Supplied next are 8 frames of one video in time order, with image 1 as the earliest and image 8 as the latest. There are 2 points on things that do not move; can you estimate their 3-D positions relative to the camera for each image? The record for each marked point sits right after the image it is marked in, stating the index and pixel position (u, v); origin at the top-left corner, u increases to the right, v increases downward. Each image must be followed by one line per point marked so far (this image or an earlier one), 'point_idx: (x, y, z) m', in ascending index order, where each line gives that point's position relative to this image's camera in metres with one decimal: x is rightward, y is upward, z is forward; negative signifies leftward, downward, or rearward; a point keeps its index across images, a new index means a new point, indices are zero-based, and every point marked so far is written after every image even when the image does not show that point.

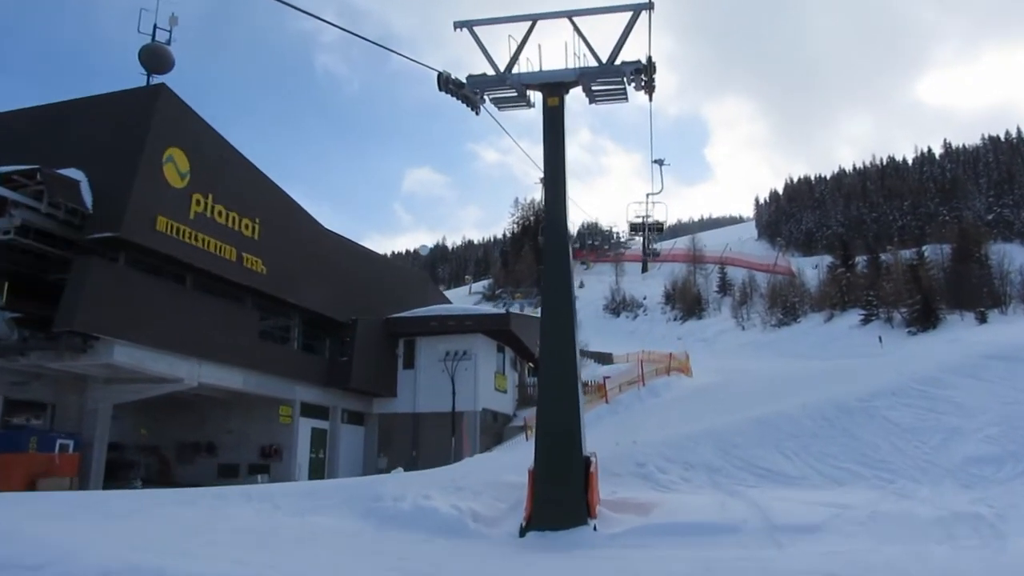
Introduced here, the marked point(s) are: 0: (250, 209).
0: (-5.7, +1.7, +19.5) m
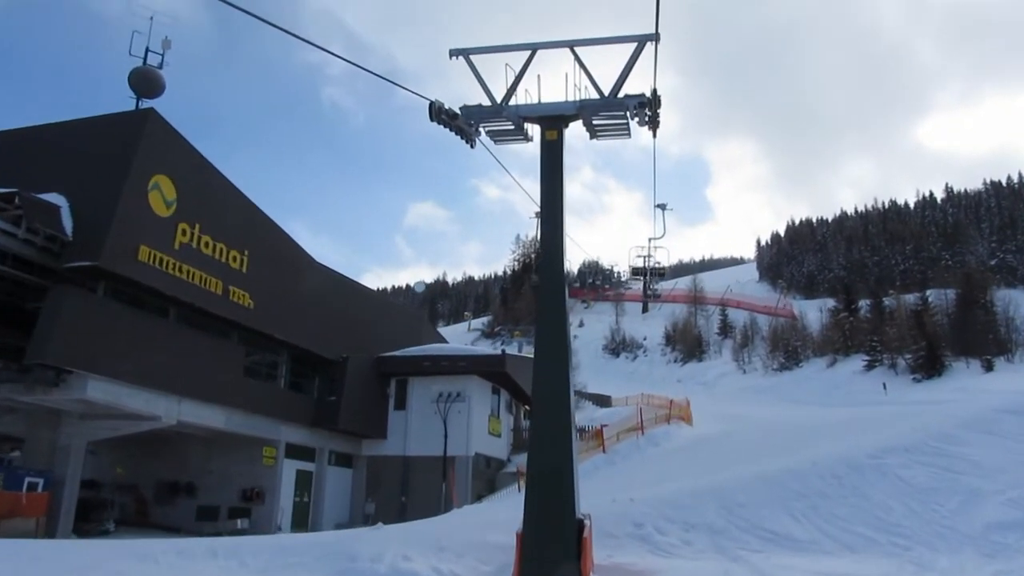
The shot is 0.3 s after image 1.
0: (-5.8, +1.0, +18.8) m
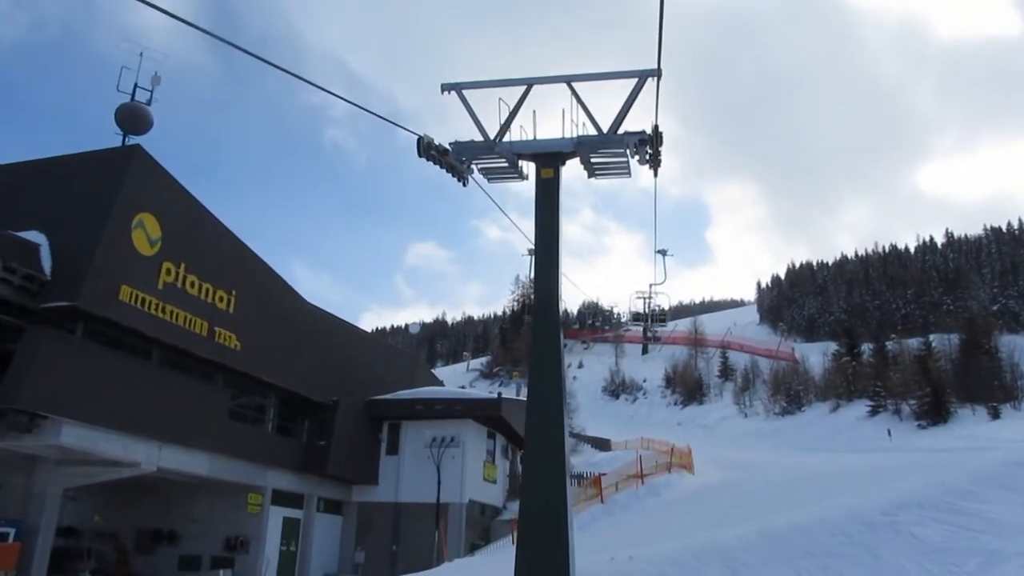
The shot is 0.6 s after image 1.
0: (-5.9, +0.1, +18.2) m
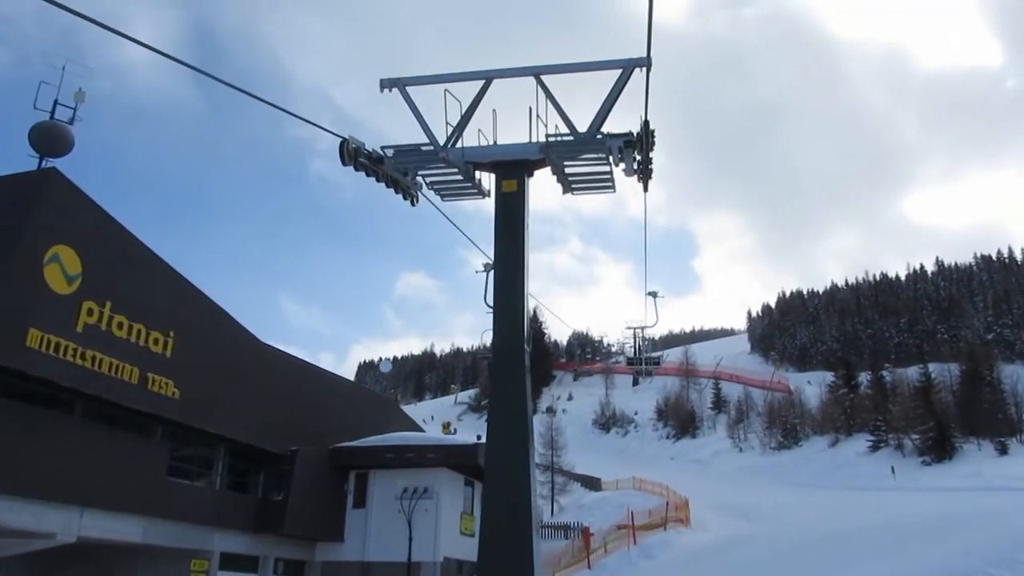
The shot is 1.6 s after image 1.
0: (-6.3, -0.6, +16.2) m
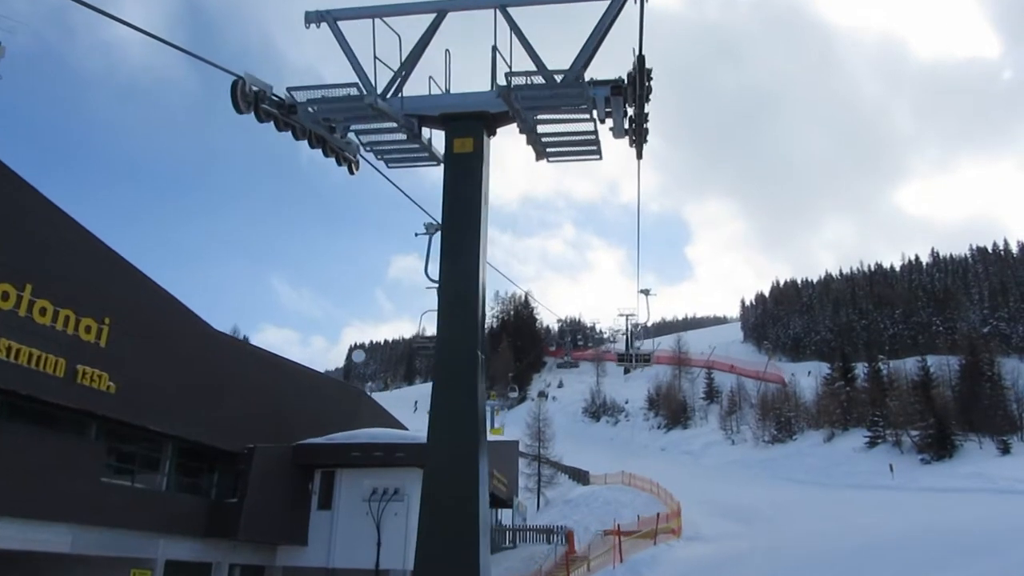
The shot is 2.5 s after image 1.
0: (-6.7, -0.3, +14.4) m
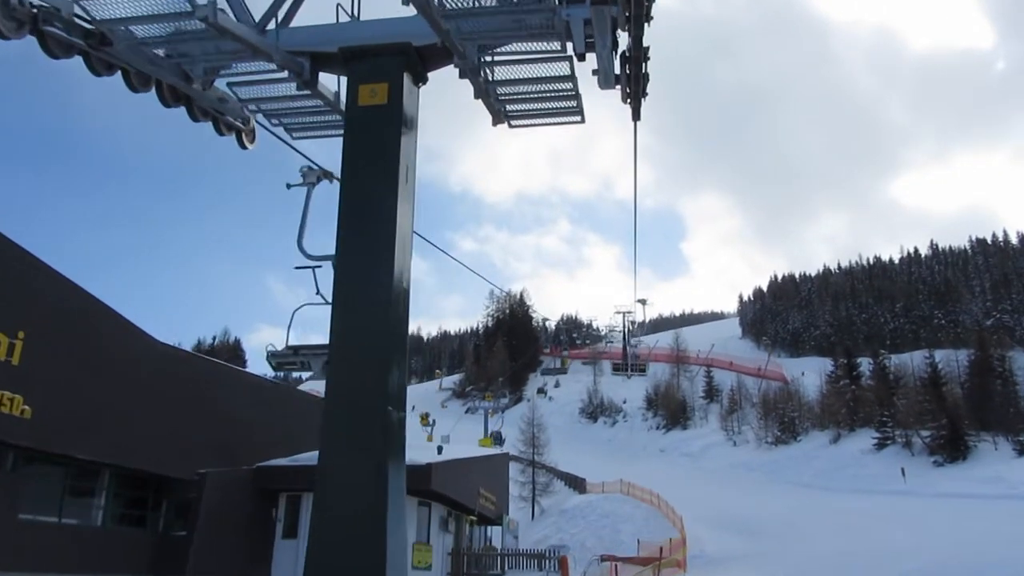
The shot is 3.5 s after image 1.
0: (-7.0, -0.4, +12.4) m
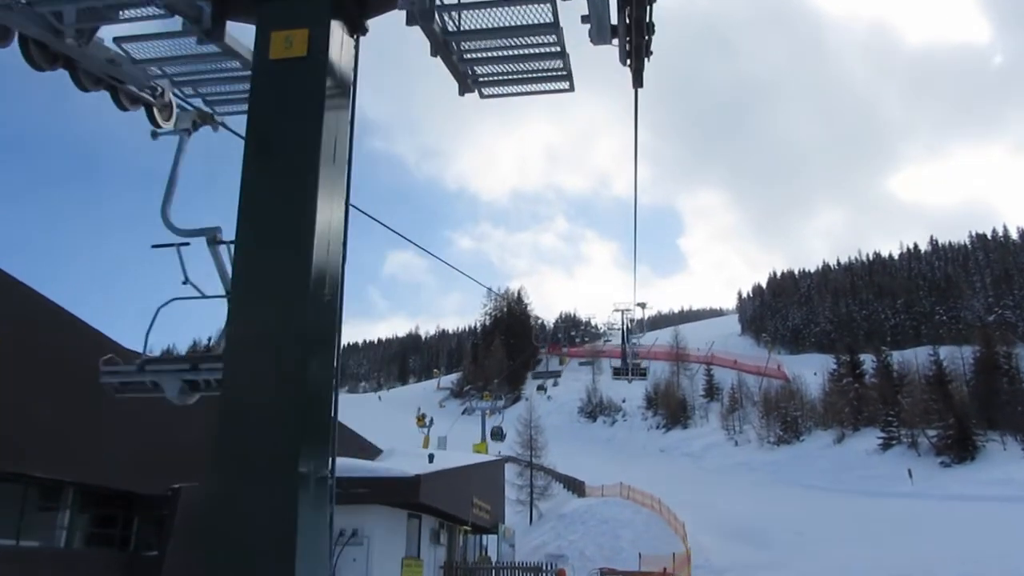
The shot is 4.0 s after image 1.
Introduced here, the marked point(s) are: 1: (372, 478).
0: (-7.2, -0.5, +11.4) m
1: (-2.5, -3.5, +16.4) m
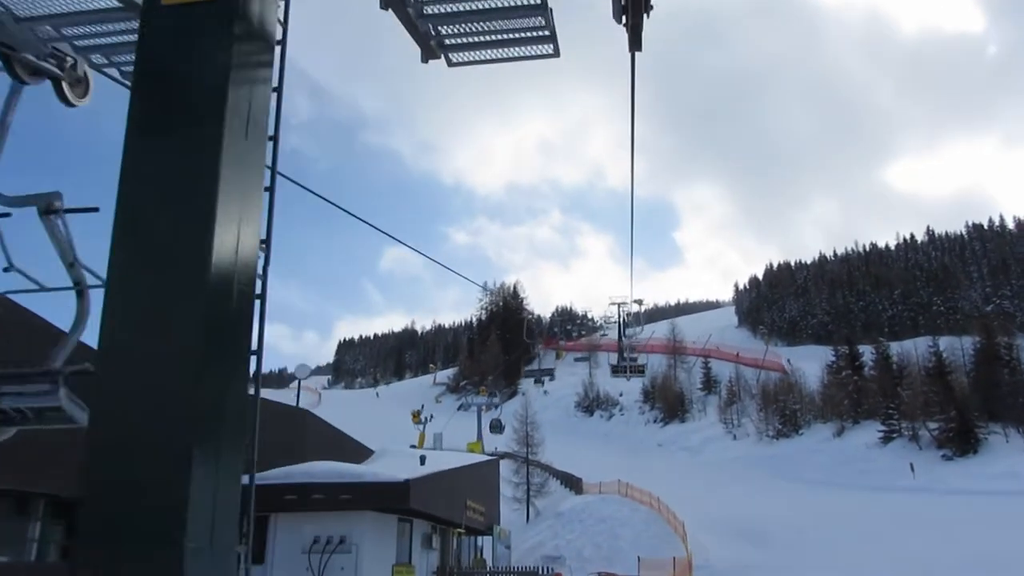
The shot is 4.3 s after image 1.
0: (-7.3, -0.5, +10.7) m
1: (-2.7, -3.5, +15.8) m
